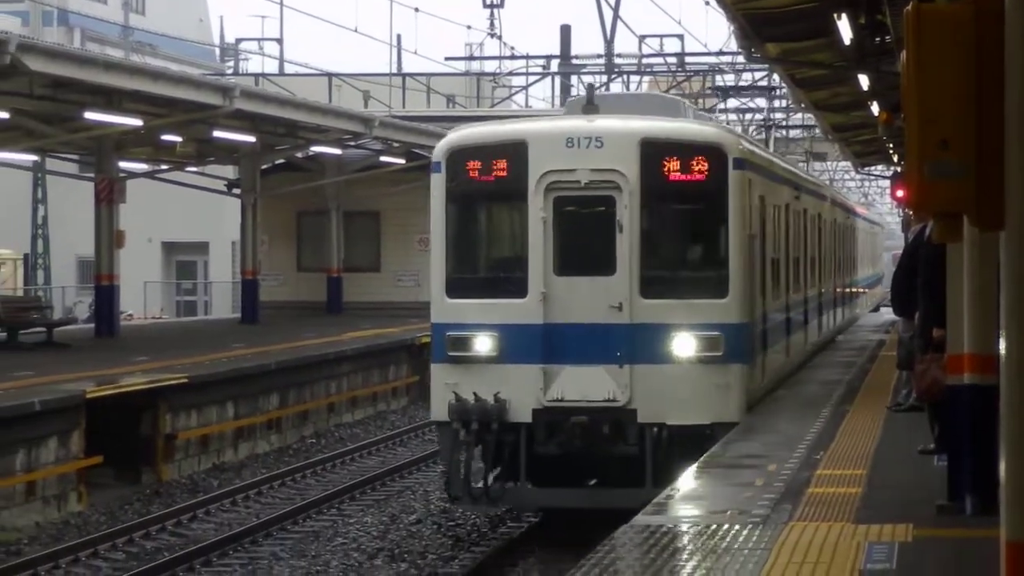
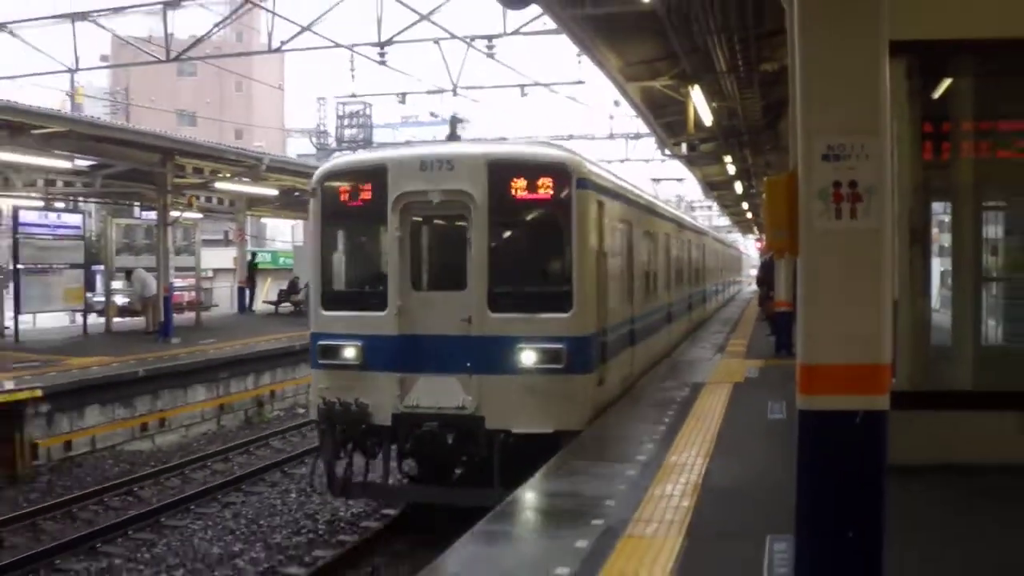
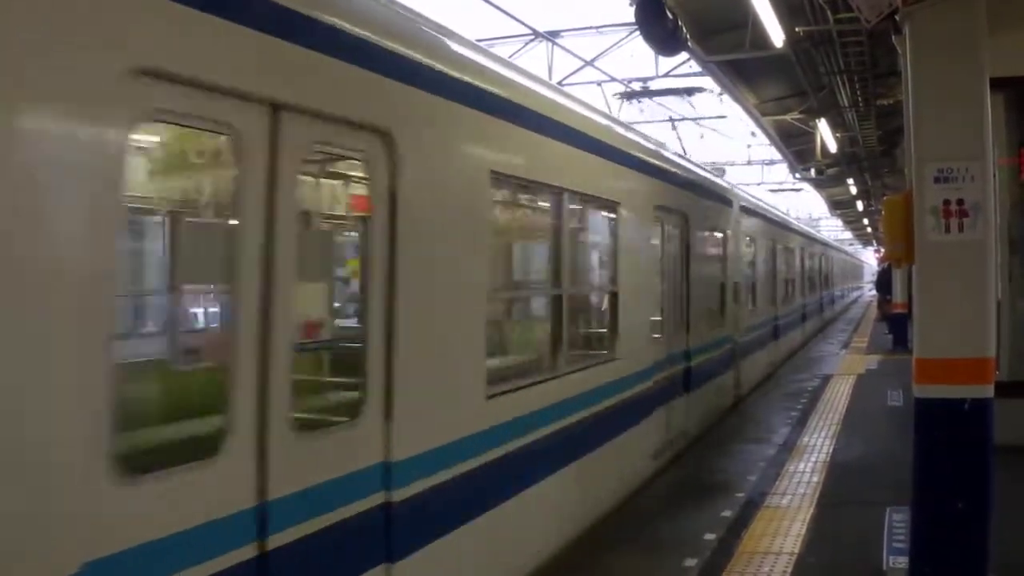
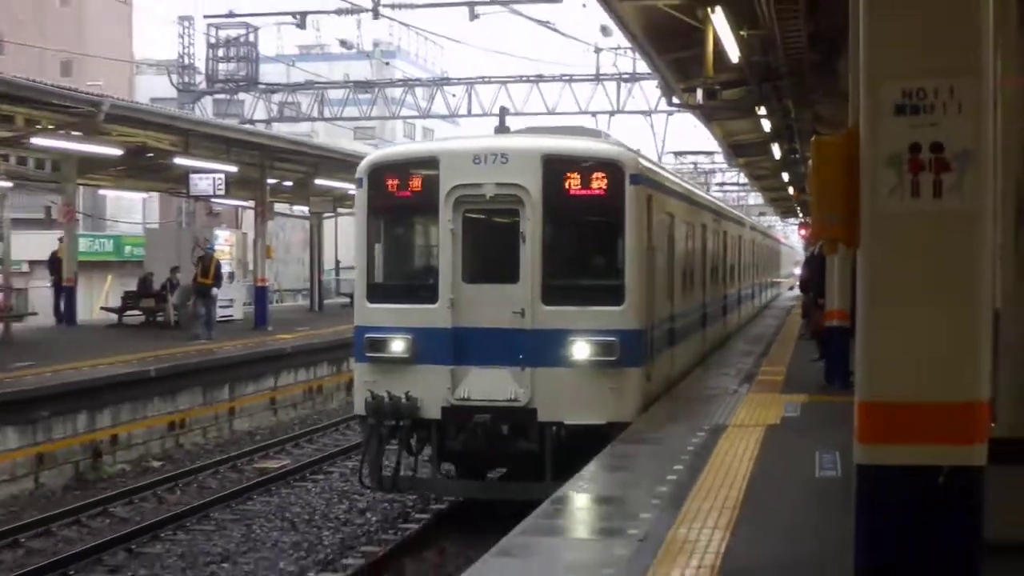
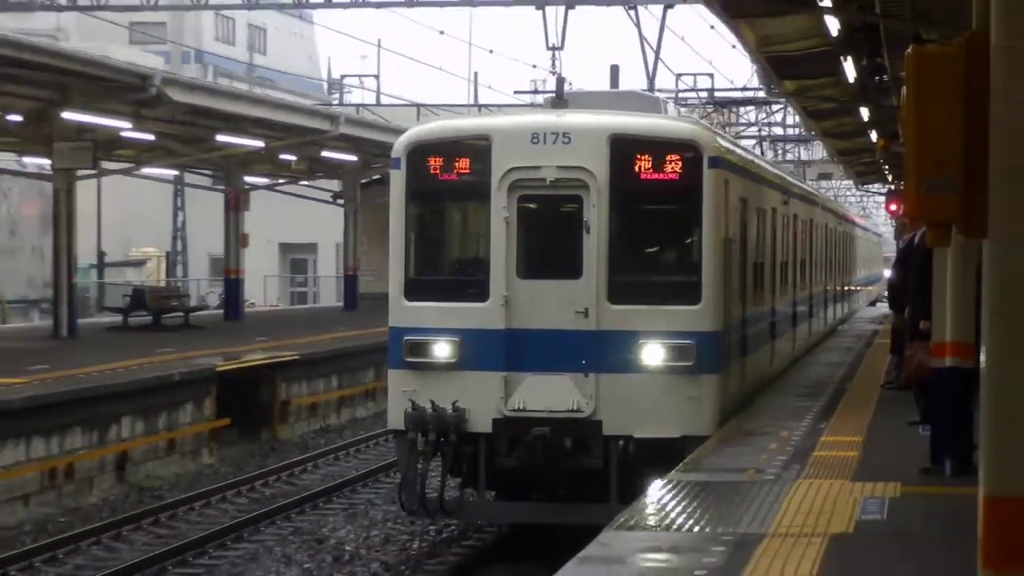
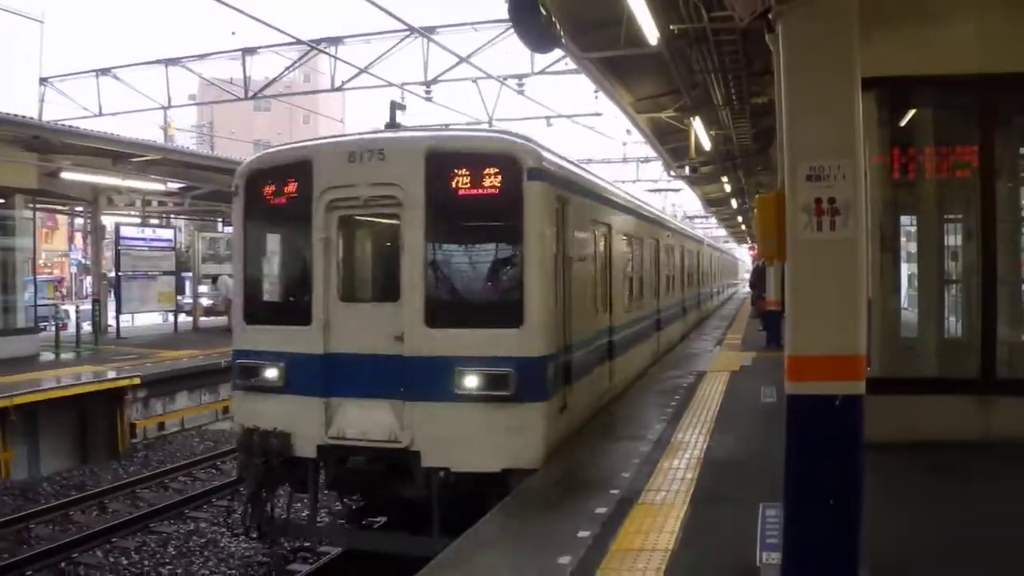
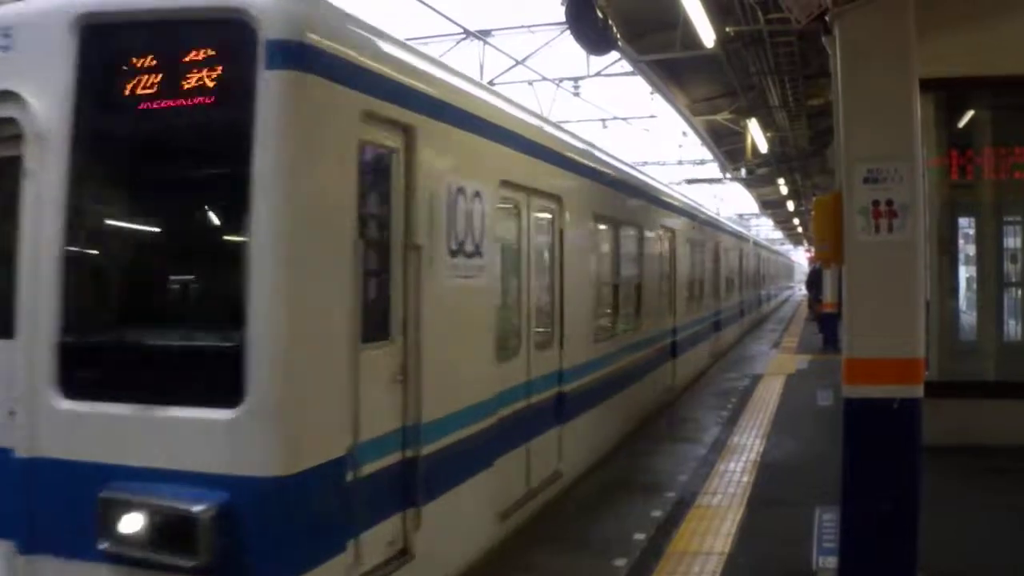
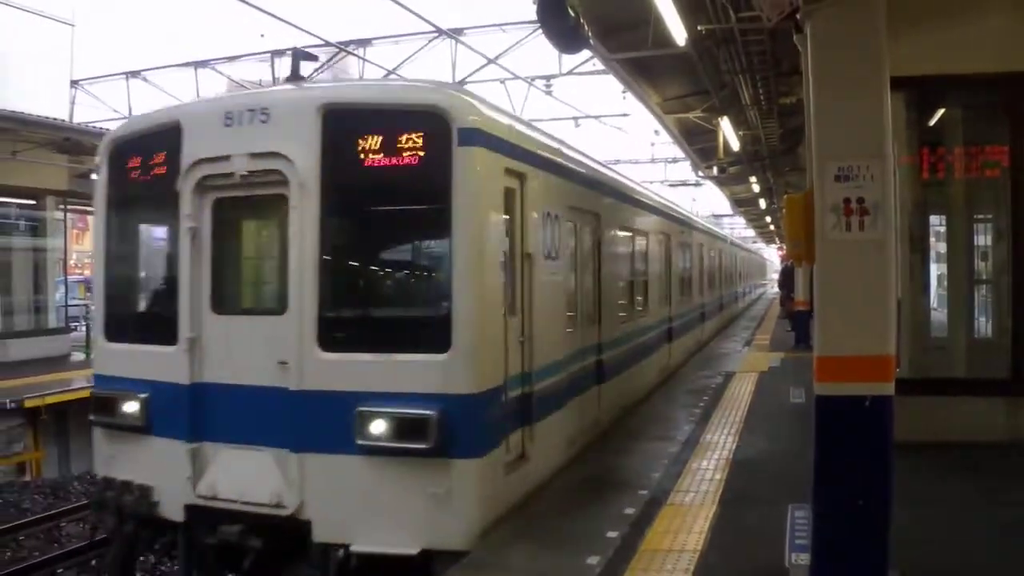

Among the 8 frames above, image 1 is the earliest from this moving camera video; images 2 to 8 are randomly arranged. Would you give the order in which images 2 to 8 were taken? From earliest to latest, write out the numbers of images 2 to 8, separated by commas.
5, 4, 2, 6, 8, 7, 3
